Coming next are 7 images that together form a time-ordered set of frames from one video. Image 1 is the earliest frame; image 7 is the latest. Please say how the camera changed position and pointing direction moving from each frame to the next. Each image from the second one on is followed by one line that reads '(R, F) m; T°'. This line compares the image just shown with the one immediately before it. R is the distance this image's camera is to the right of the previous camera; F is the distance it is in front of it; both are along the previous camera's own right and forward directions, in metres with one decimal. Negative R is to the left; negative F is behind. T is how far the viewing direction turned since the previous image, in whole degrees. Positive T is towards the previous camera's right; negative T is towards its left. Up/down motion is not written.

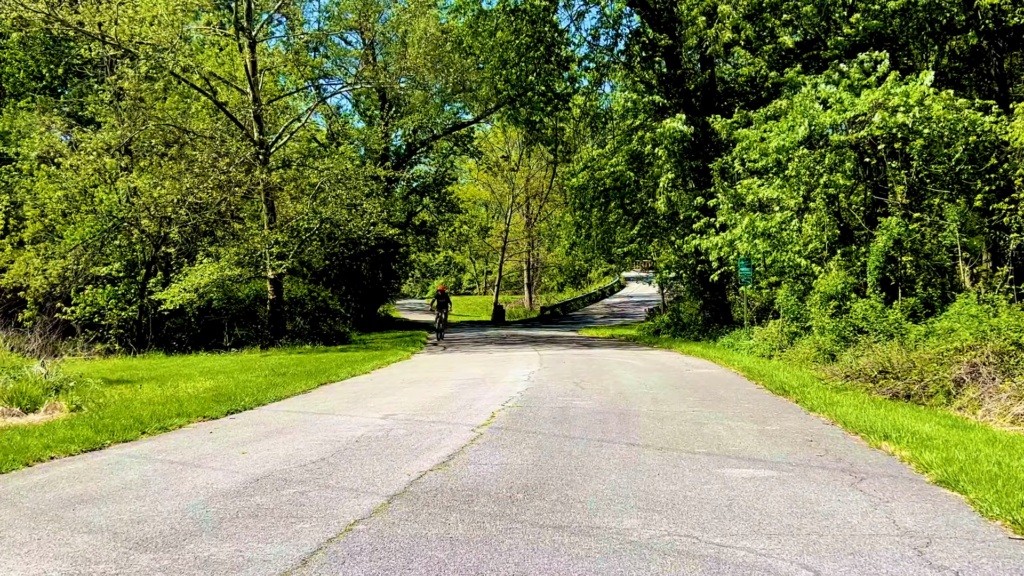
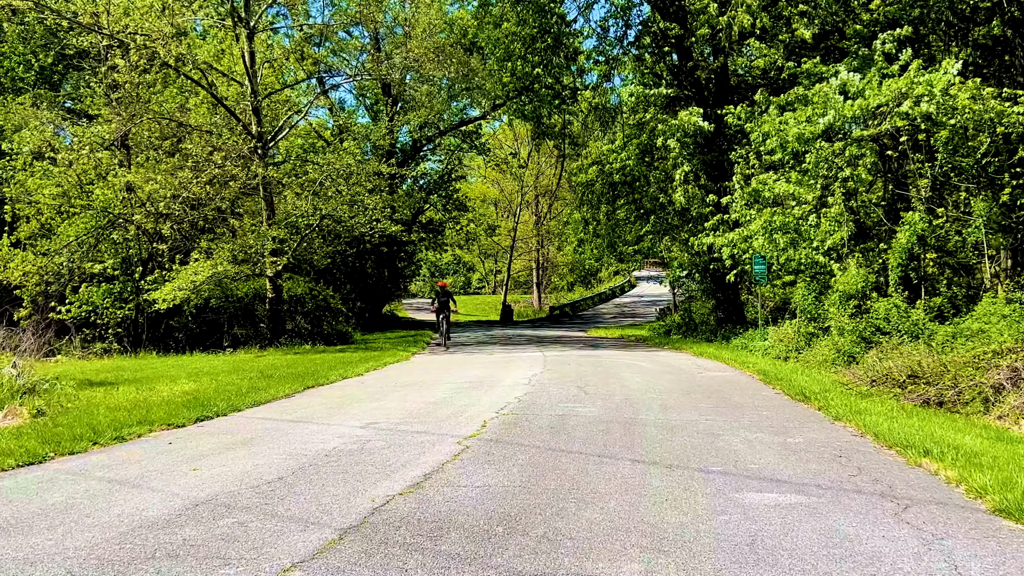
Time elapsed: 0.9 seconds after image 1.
(+0.1, +0.7) m; -1°
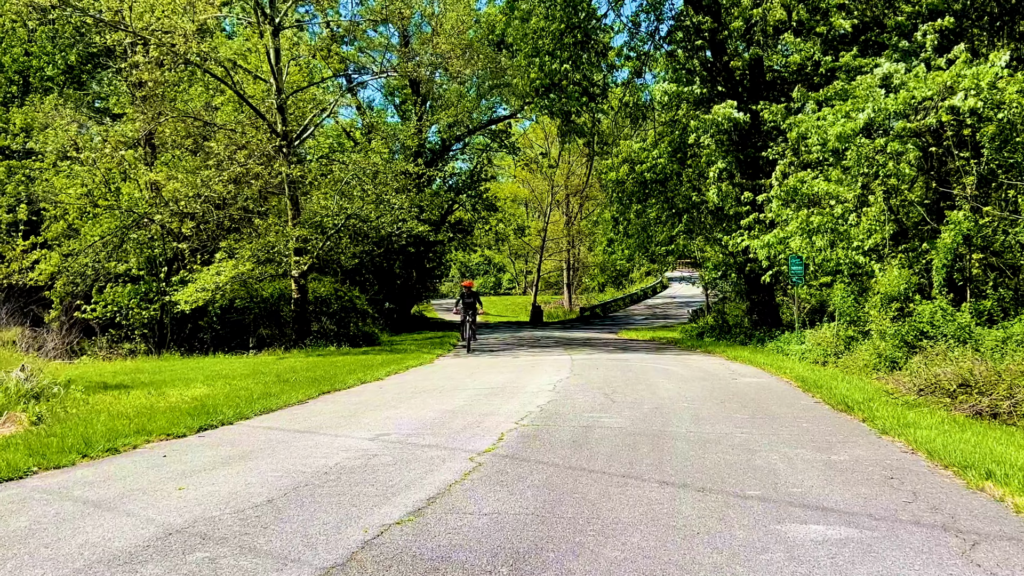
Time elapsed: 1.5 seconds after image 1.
(+0.1, +0.5) m; -2°
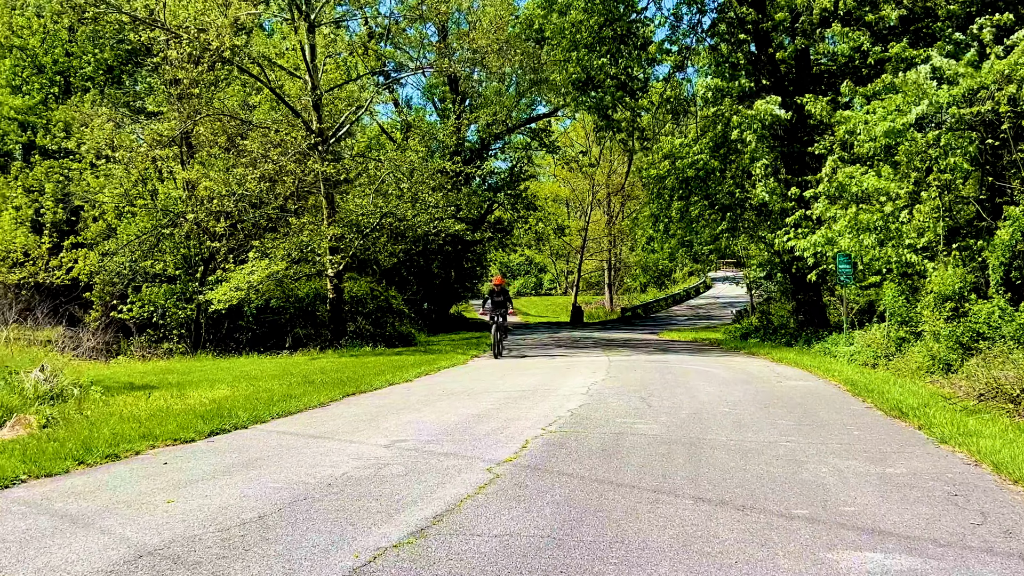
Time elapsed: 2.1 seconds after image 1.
(+0.1, +0.5) m; -2°
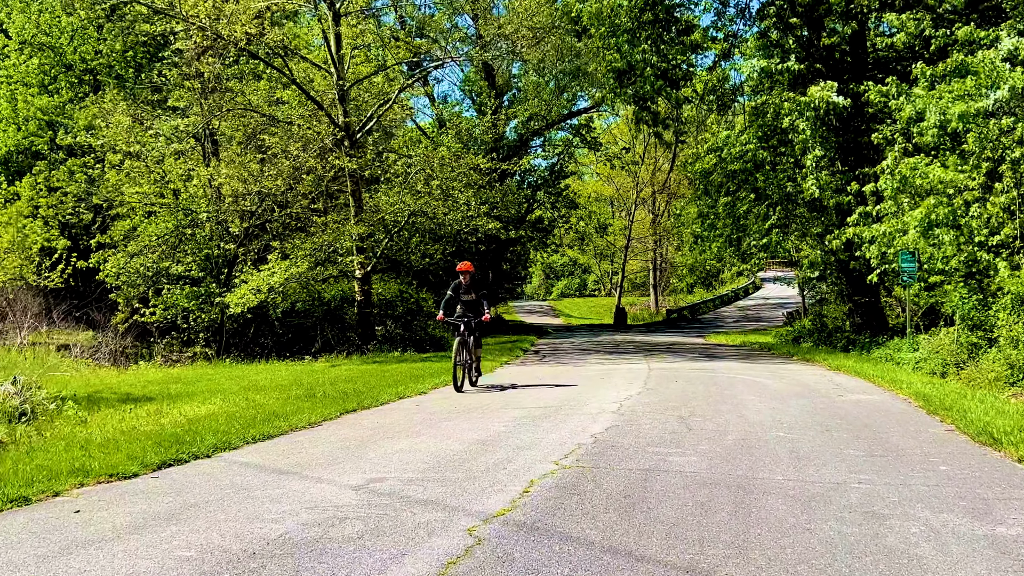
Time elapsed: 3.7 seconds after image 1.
(+0.2, +1.2) m; -3°
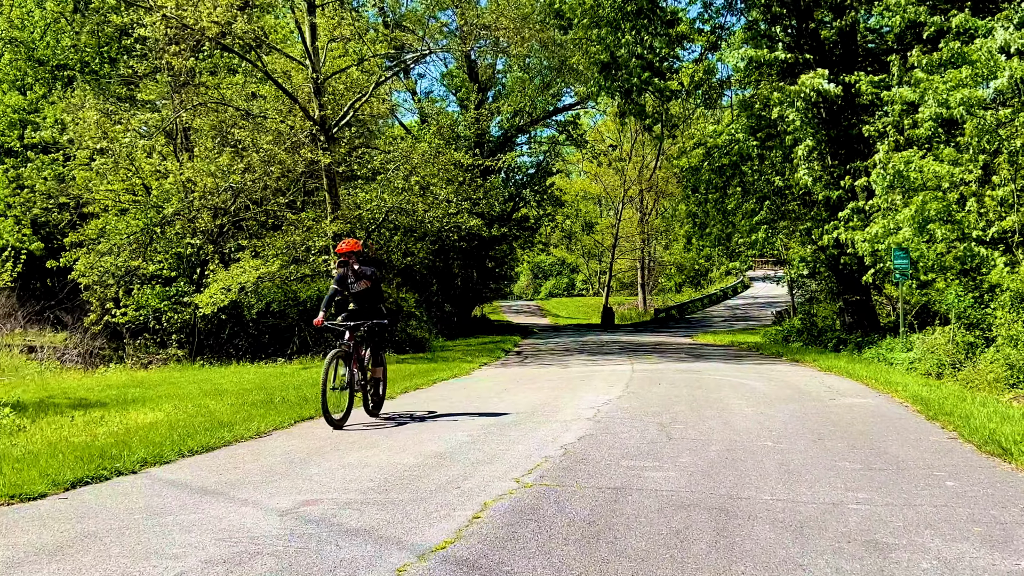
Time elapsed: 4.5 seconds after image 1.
(+0.2, +0.6) m; +1°
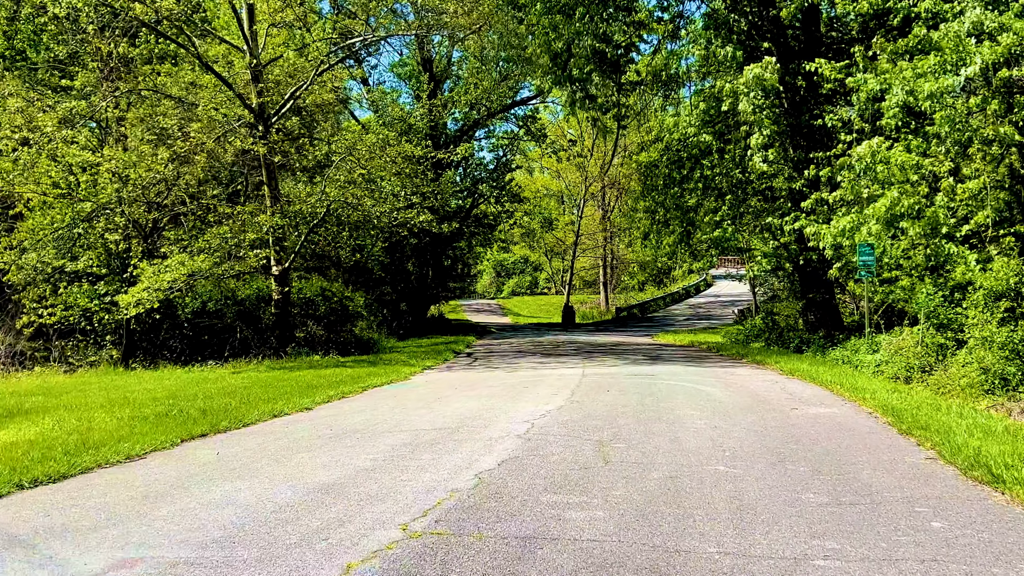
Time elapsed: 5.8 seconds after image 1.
(+0.3, +1.0) m; +2°
